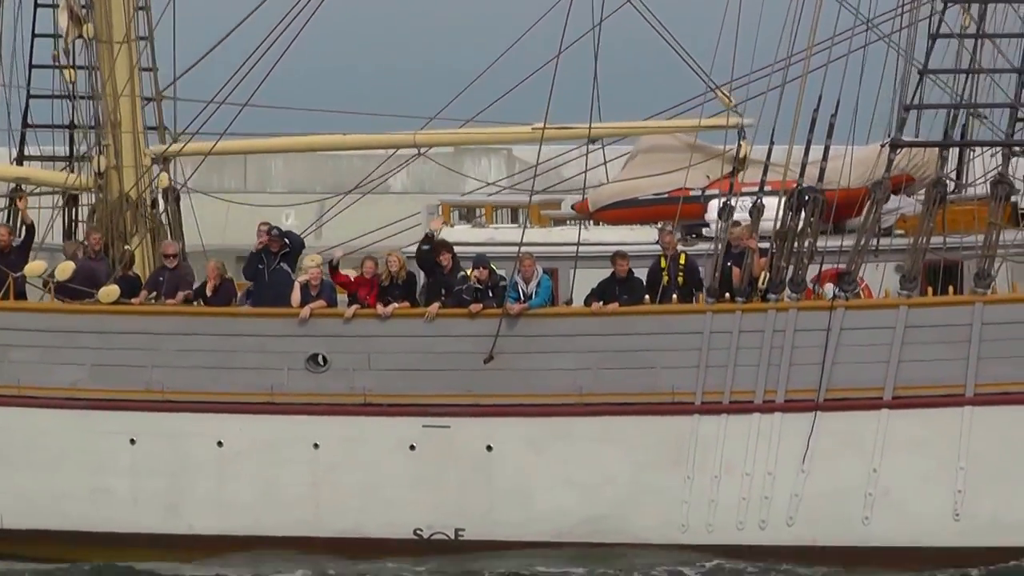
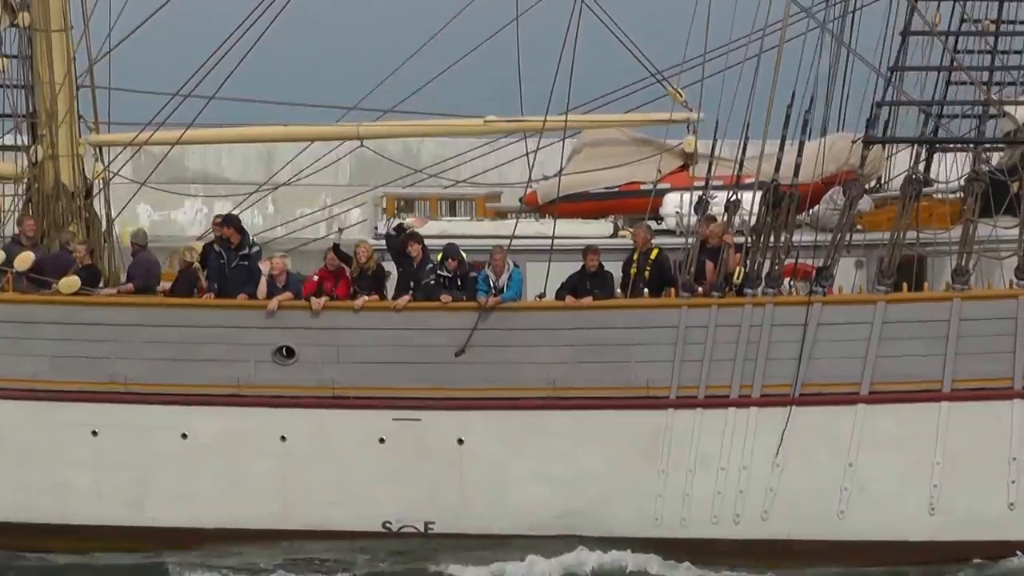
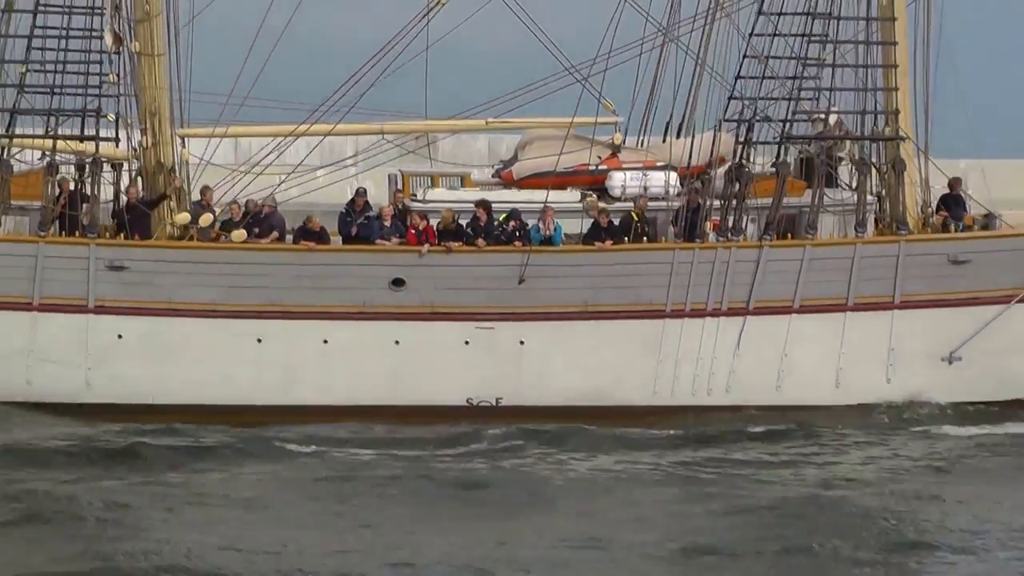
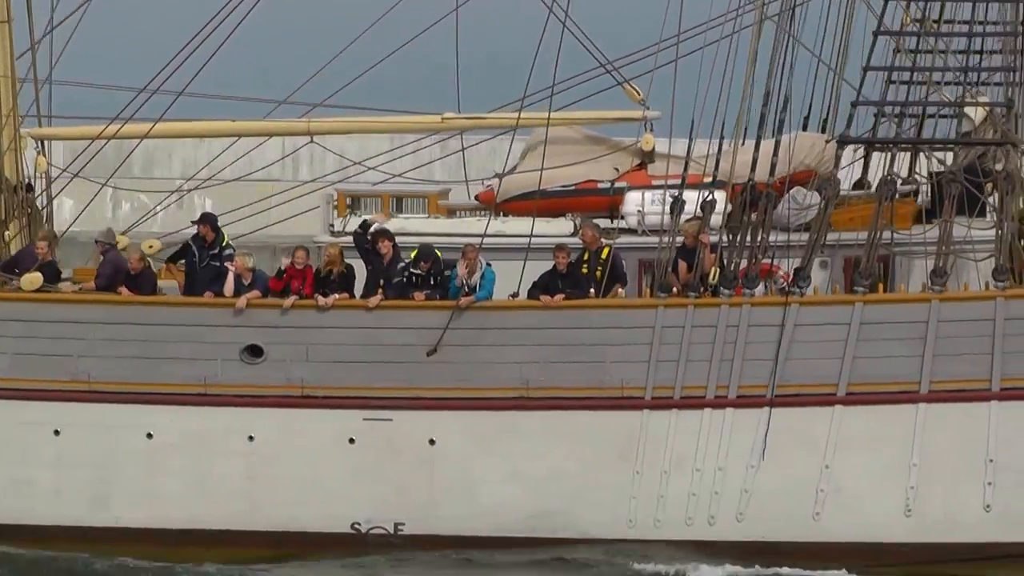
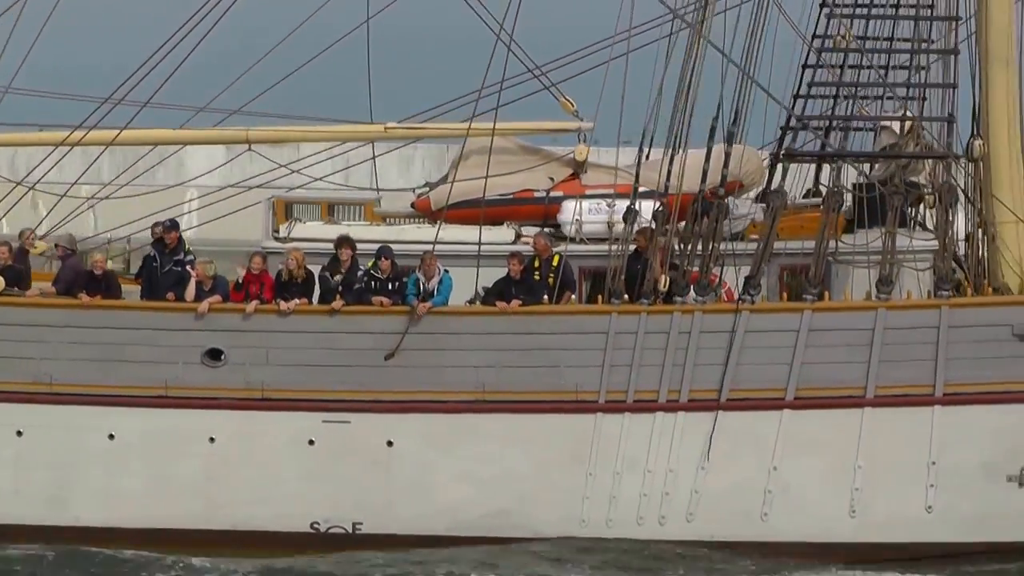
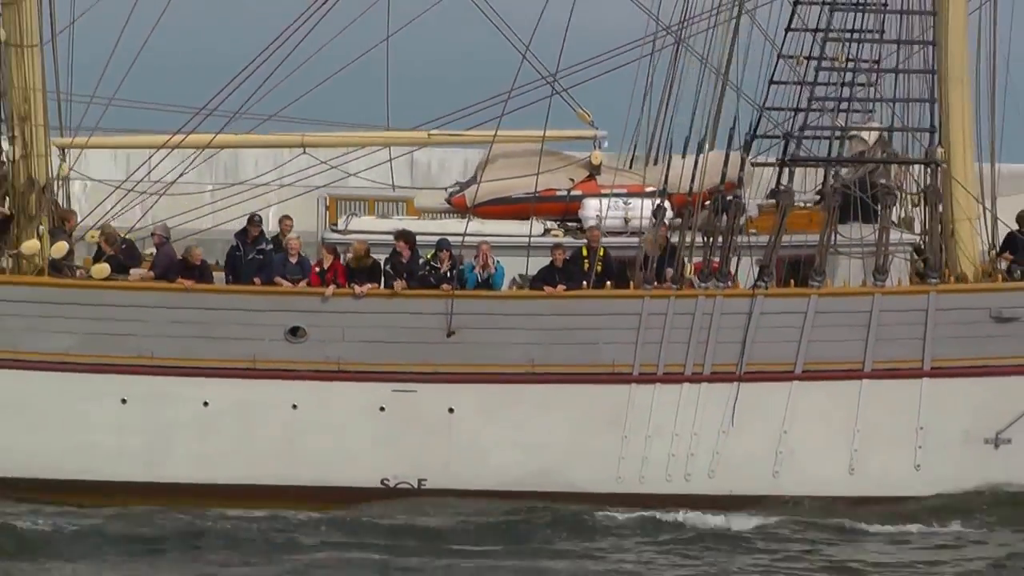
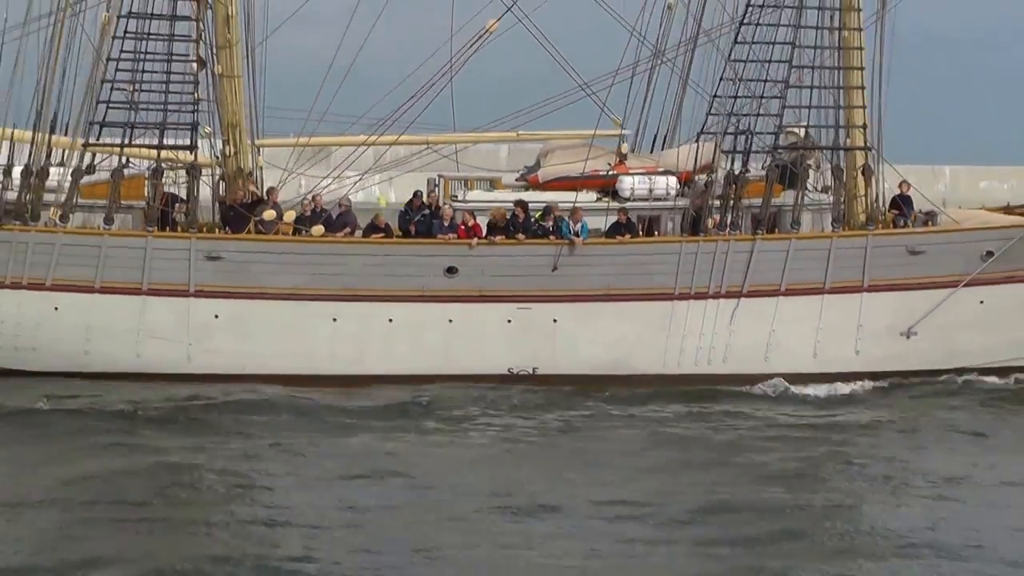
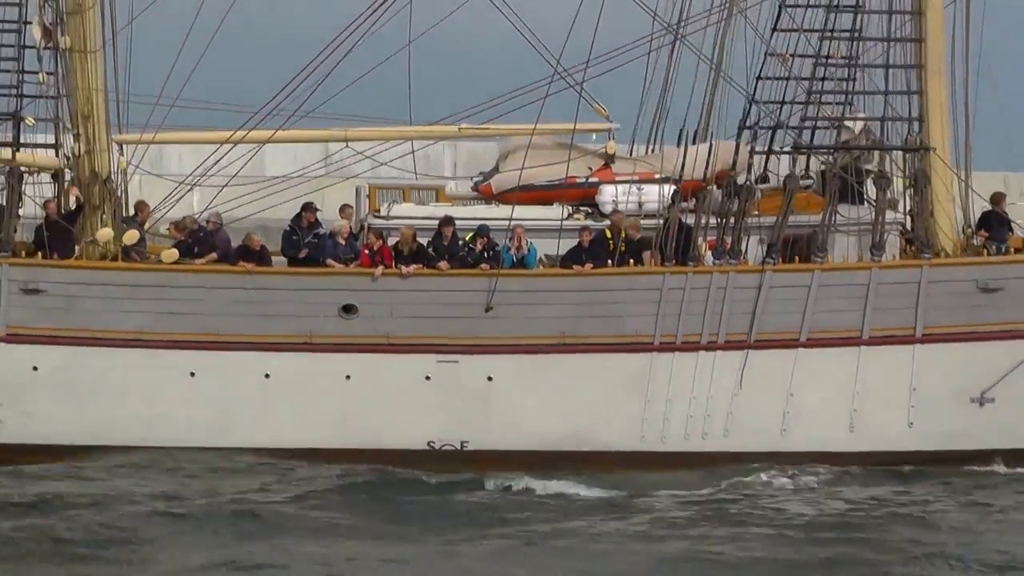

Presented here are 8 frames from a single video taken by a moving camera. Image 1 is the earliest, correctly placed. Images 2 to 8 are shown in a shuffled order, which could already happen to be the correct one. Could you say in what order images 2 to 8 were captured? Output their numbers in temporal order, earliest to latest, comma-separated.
2, 4, 5, 6, 8, 3, 7
